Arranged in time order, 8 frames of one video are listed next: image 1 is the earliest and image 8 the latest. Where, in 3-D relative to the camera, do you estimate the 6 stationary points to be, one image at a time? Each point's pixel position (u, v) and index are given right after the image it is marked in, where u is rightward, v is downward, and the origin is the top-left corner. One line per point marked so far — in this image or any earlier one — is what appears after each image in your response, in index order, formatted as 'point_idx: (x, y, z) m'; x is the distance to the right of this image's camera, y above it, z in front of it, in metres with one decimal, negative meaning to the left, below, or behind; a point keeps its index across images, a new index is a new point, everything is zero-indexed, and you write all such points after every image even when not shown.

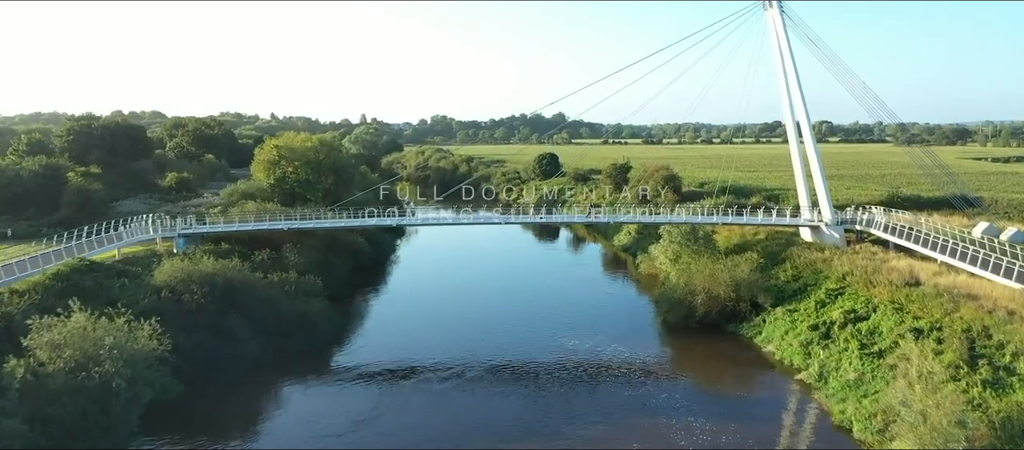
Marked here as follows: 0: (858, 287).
0: (+8.1, -1.5, +15.5) m
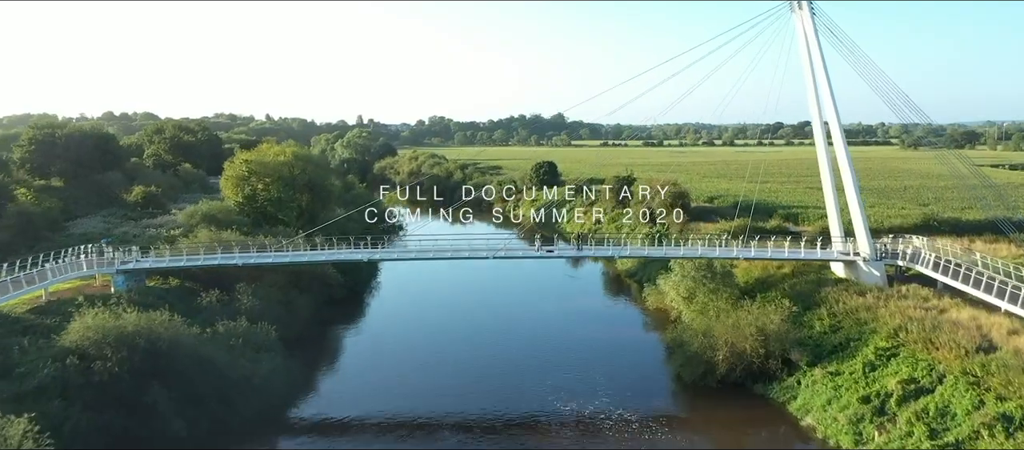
0: (+7.8, -2.4, +12.8) m
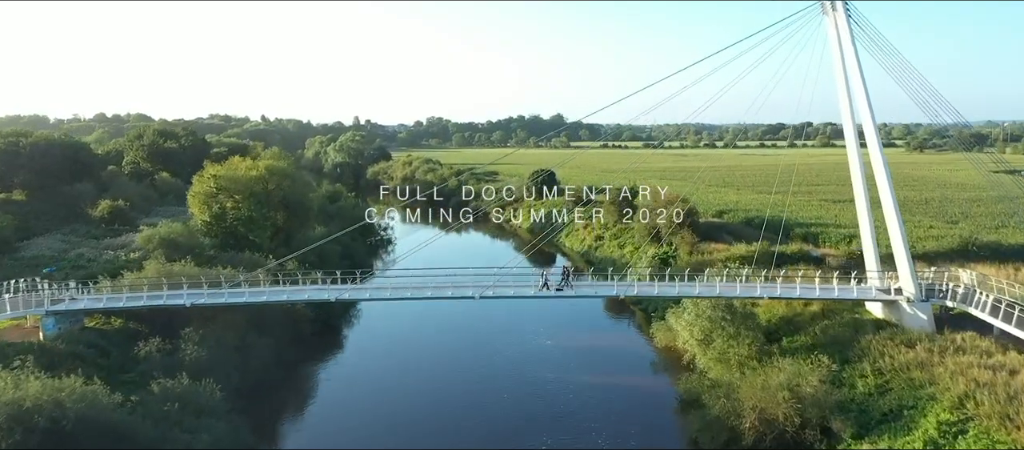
0: (+7.6, -3.2, +10.5) m
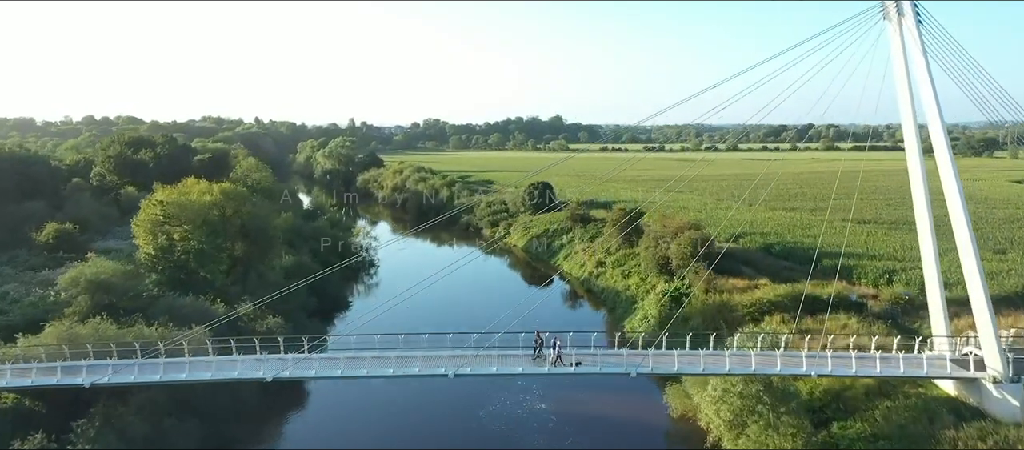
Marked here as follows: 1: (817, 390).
0: (+7.3, -4.3, +7.4) m
1: (+6.3, -3.4, +13.5) m
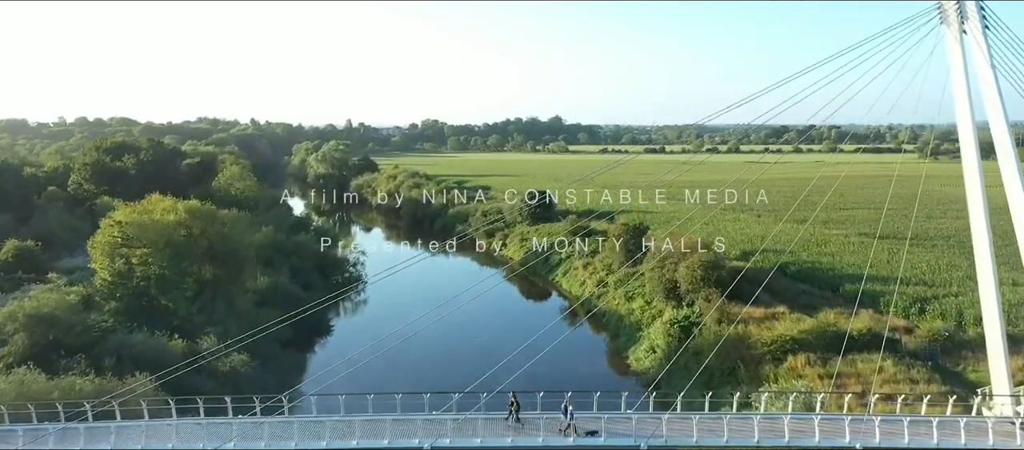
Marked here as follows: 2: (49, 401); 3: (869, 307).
0: (+7.1, -5.0, +5.4) m
1: (+6.1, -4.1, +11.5) m
2: (-8.4, -3.2, +11.9) m
3: (+10.4, -2.3, +19.3) m
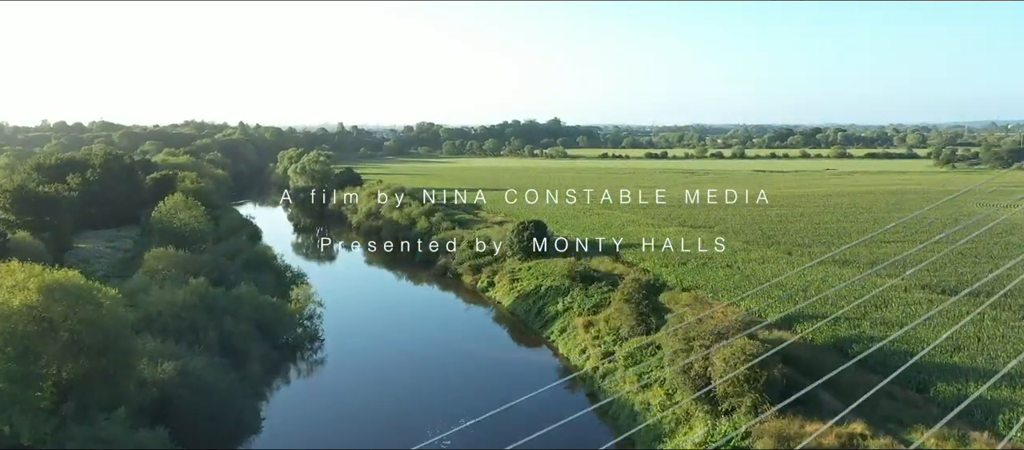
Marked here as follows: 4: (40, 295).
0: (+6.6, -6.9, -0.1) m
1: (+5.5, -6.0, +6.0) m
2: (-8.9, -5.1, +6.4) m
3: (+9.9, -4.2, +13.8) m
4: (-10.9, -1.6, +15.3) m
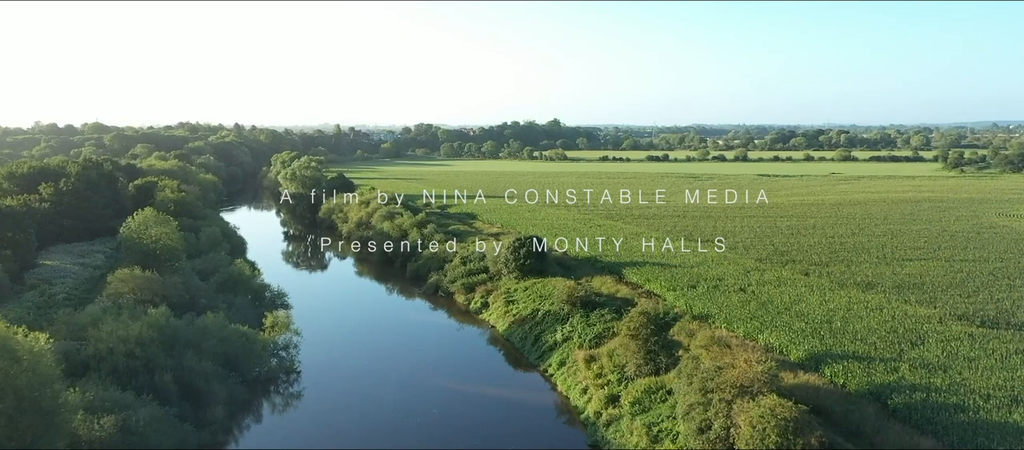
0: (+6.4, -7.7, -2.4) m
1: (+5.3, -6.8, +3.6) m
2: (-9.1, -5.9, +4.1) m
3: (+9.7, -5.0, +11.4) m
4: (-11.1, -2.4, +13.0) m
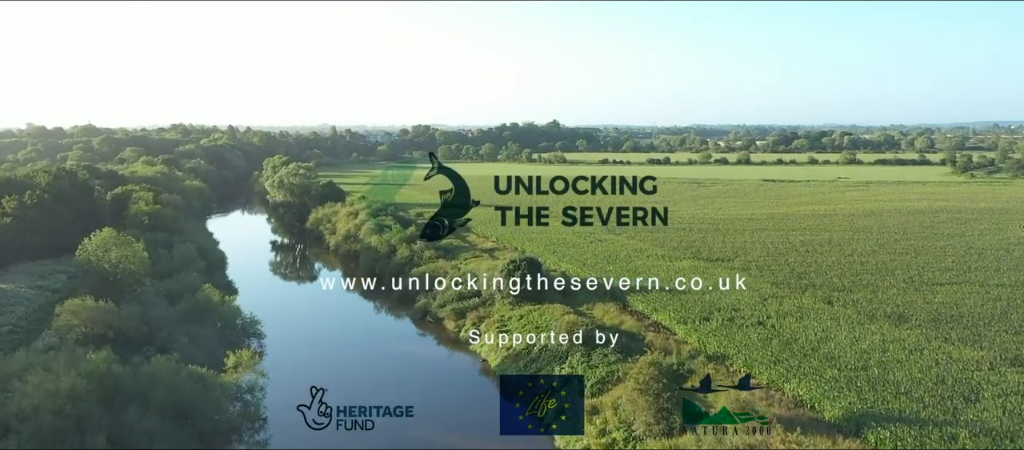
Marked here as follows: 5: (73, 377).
0: (+6.1, -8.7, -5.2) m
1: (+5.1, -7.8, +0.9) m
2: (-9.4, -6.9, +1.3) m
3: (+9.4, -6.0, +8.7) m
4: (-11.4, -3.3, +10.2) m
5: (-11.9, -4.2, +17.8) m
